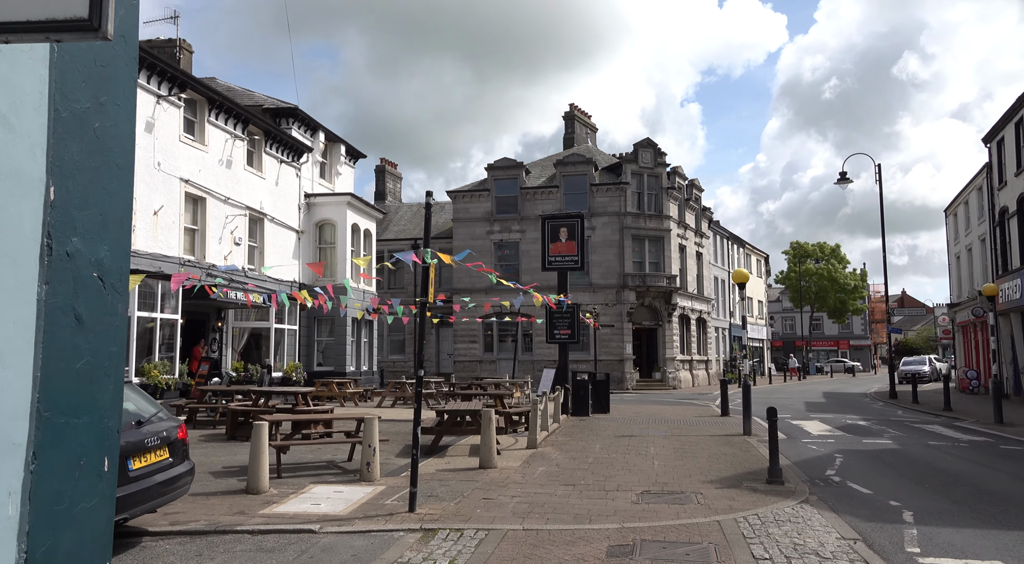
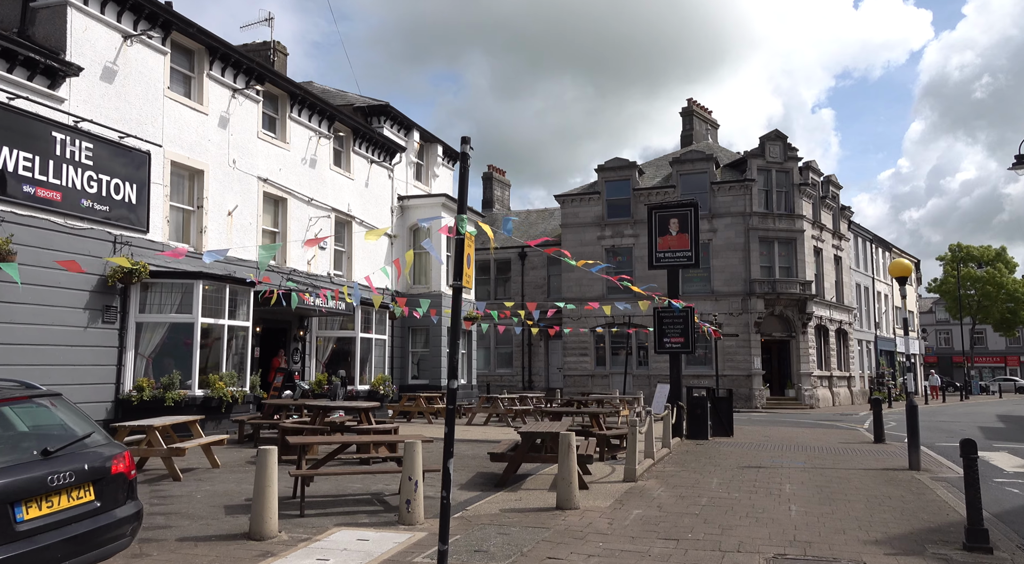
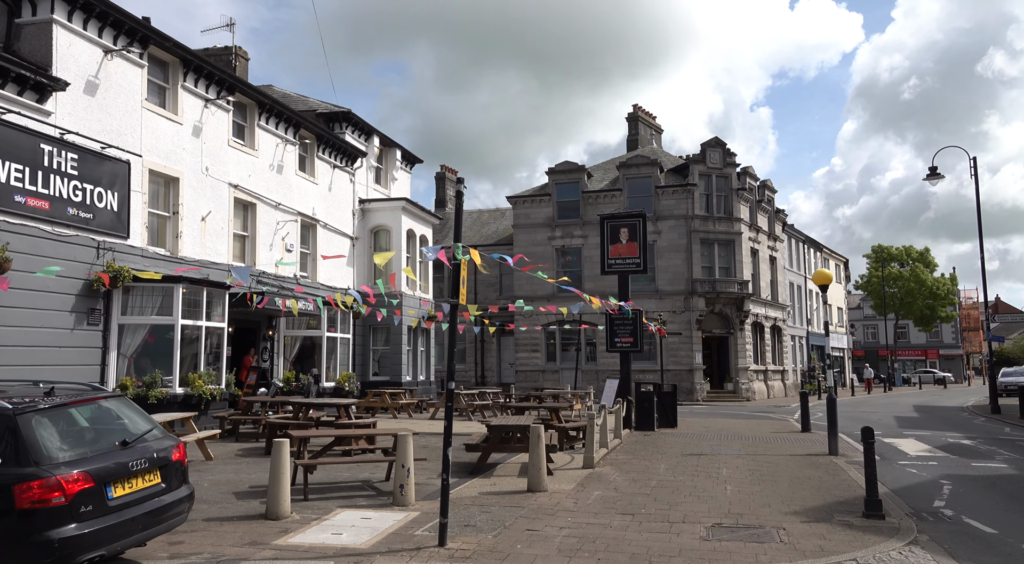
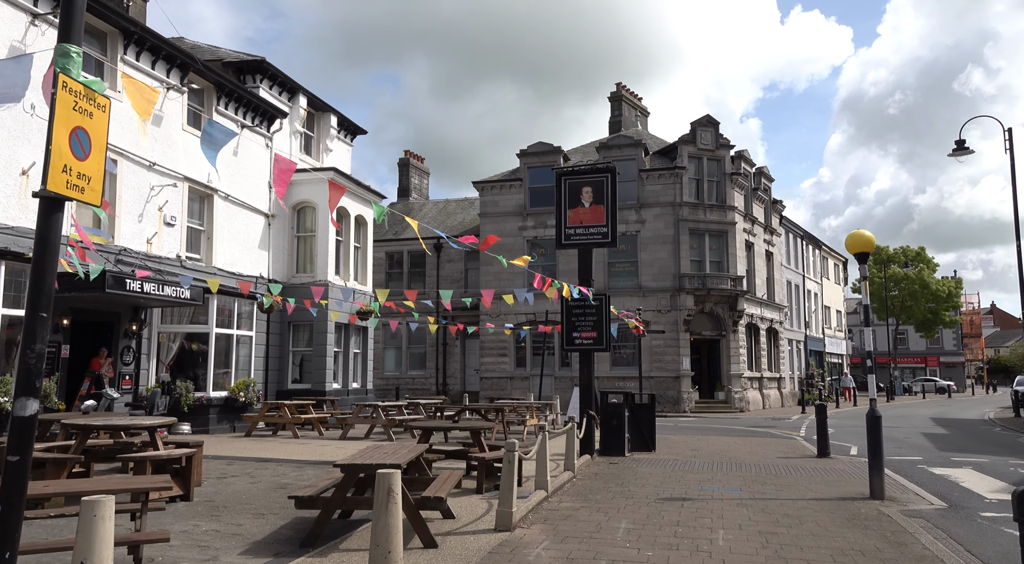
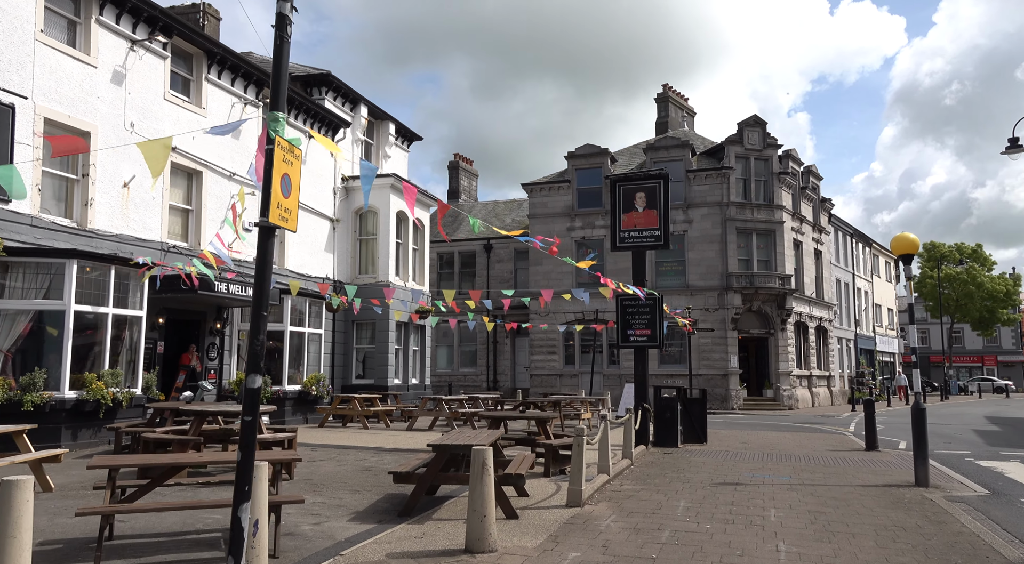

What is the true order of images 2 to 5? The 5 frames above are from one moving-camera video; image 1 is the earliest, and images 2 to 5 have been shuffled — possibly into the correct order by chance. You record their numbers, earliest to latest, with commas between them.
3, 2, 5, 4
